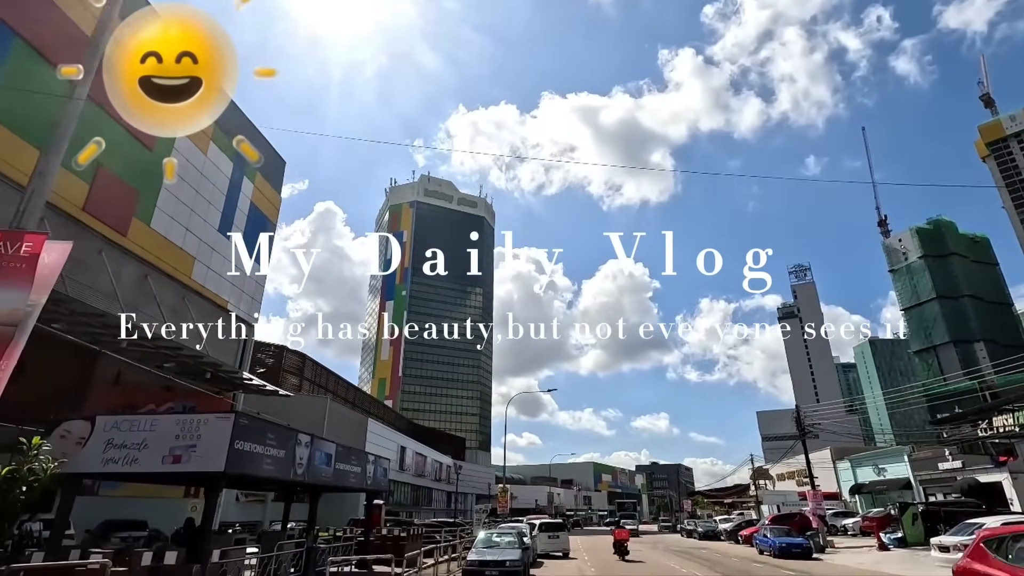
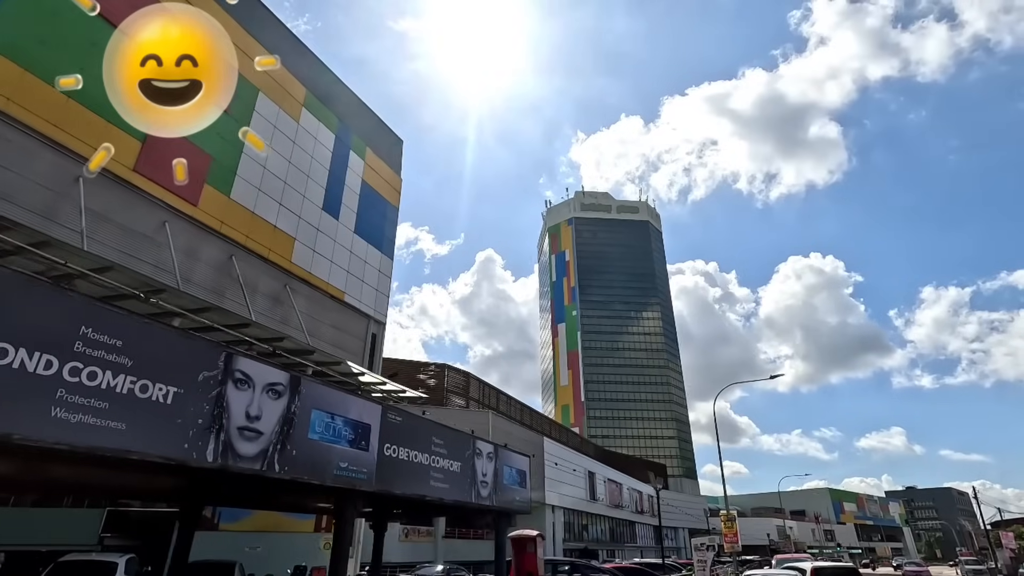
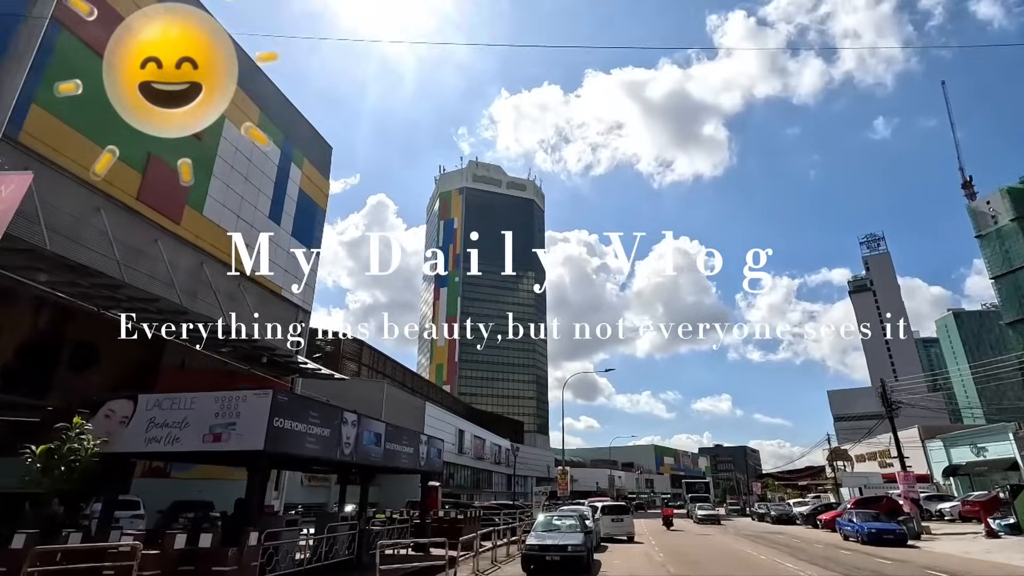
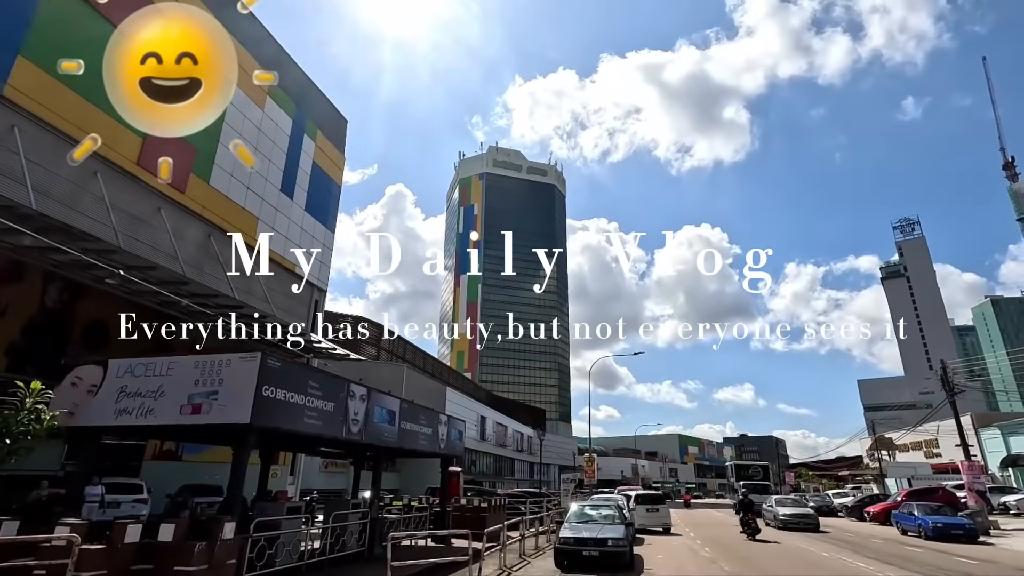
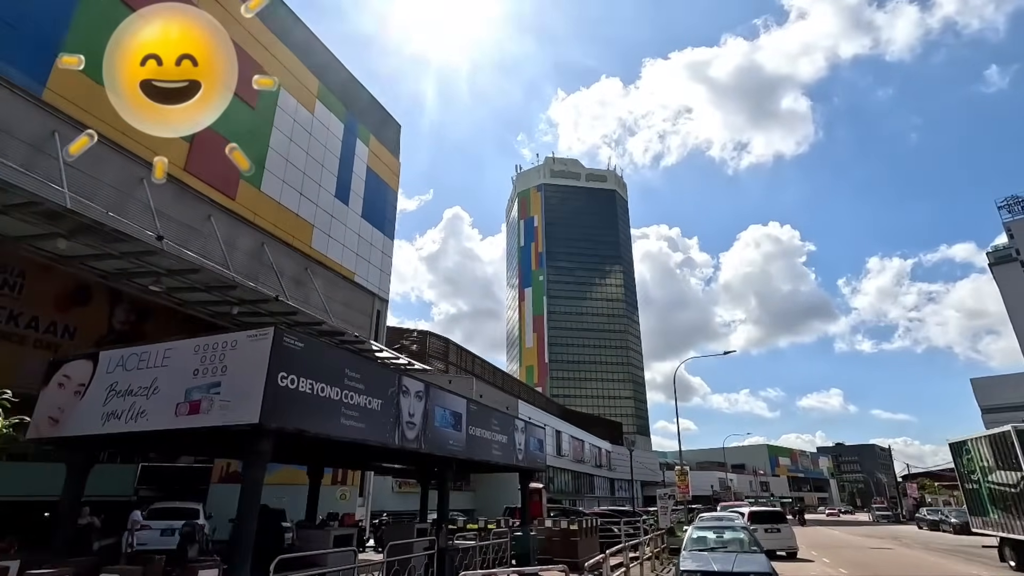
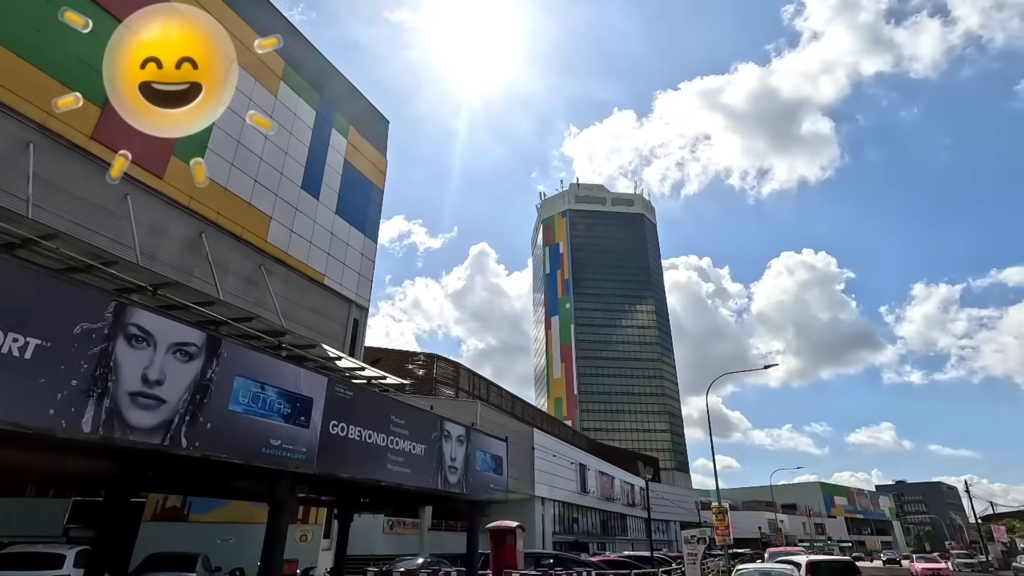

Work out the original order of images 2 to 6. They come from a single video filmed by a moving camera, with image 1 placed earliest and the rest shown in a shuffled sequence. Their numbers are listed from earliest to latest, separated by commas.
3, 4, 5, 2, 6
